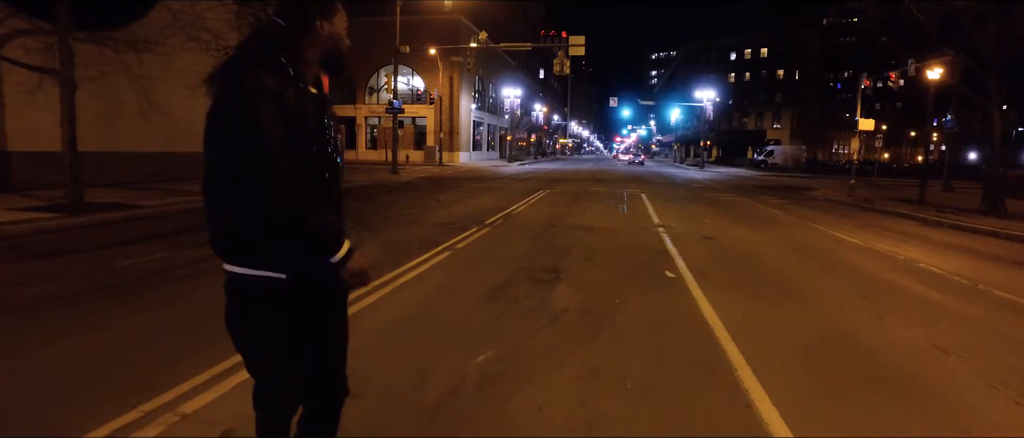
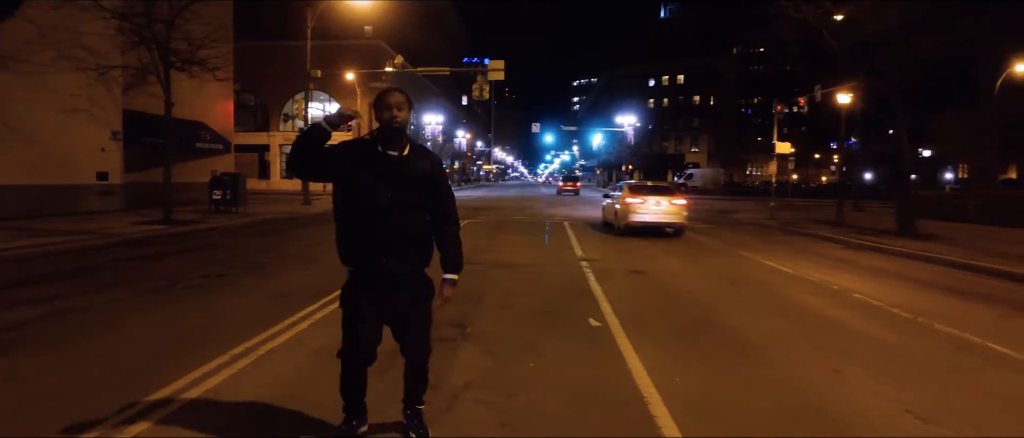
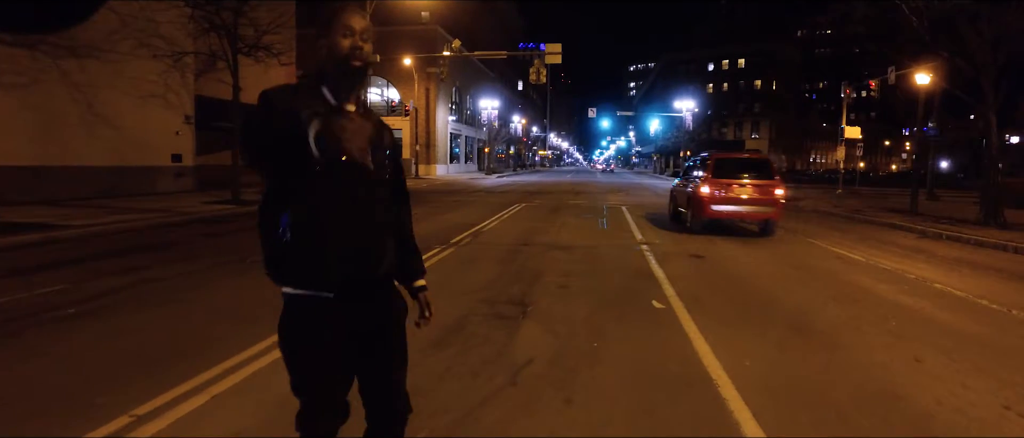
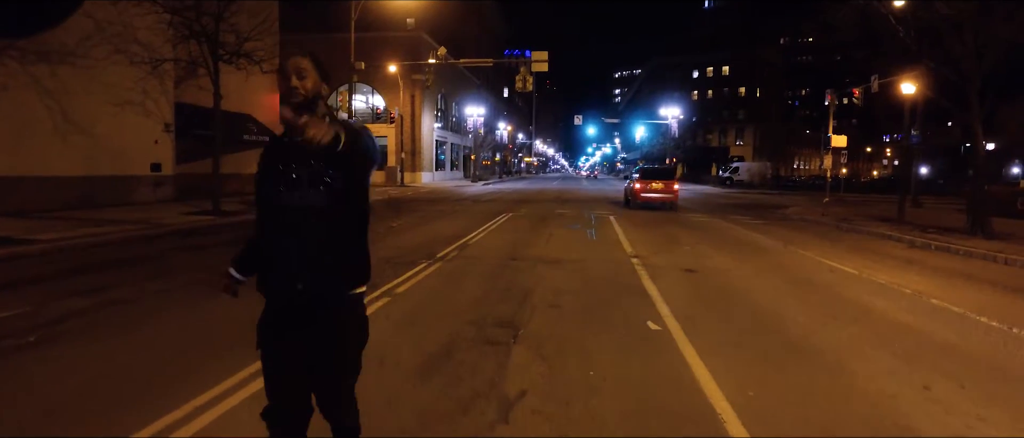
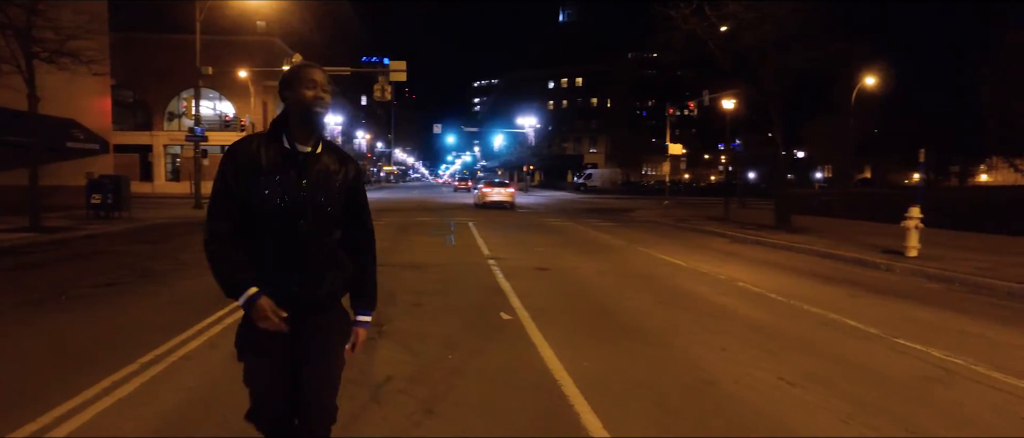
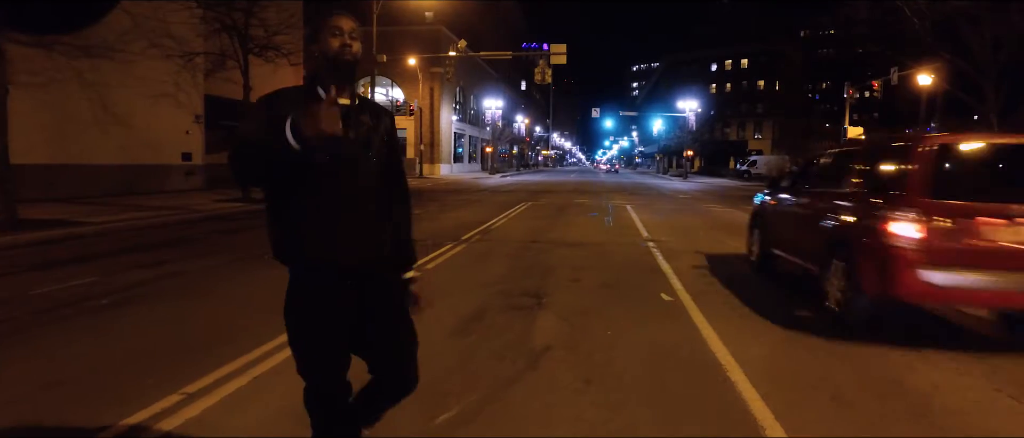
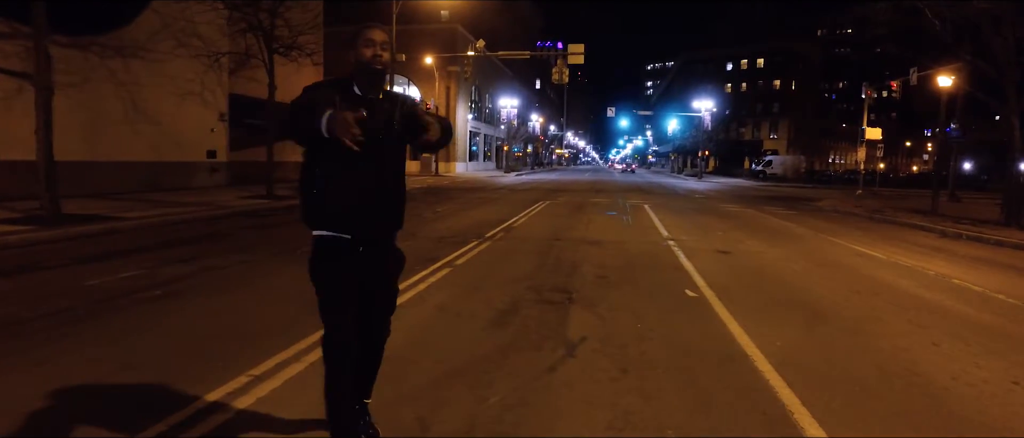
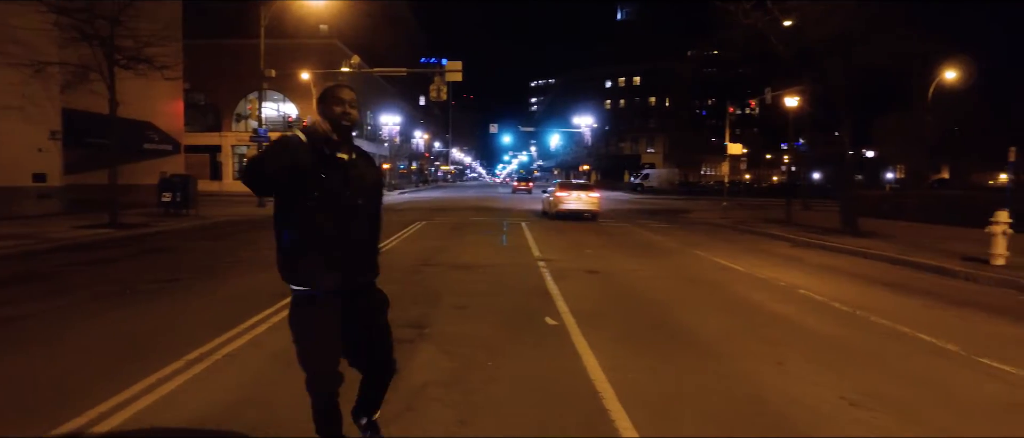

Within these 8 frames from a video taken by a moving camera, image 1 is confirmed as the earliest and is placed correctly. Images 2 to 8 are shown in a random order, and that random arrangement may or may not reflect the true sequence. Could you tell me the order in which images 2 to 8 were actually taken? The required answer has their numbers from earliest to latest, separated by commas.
7, 6, 3, 4, 2, 8, 5
